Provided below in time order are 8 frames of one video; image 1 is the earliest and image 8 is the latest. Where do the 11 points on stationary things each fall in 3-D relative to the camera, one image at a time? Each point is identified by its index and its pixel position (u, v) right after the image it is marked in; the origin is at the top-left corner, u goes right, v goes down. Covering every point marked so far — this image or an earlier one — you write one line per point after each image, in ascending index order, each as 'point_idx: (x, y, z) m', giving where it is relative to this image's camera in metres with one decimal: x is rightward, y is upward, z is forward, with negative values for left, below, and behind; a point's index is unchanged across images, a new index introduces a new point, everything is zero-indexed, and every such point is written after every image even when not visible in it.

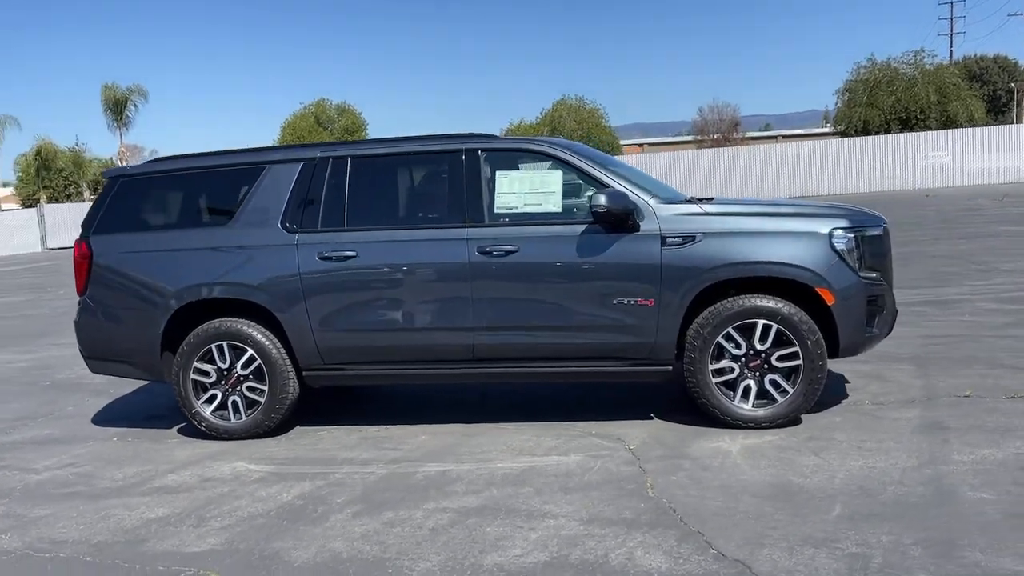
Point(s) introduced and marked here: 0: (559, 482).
0: (+0.3, -1.2, +5.3) m
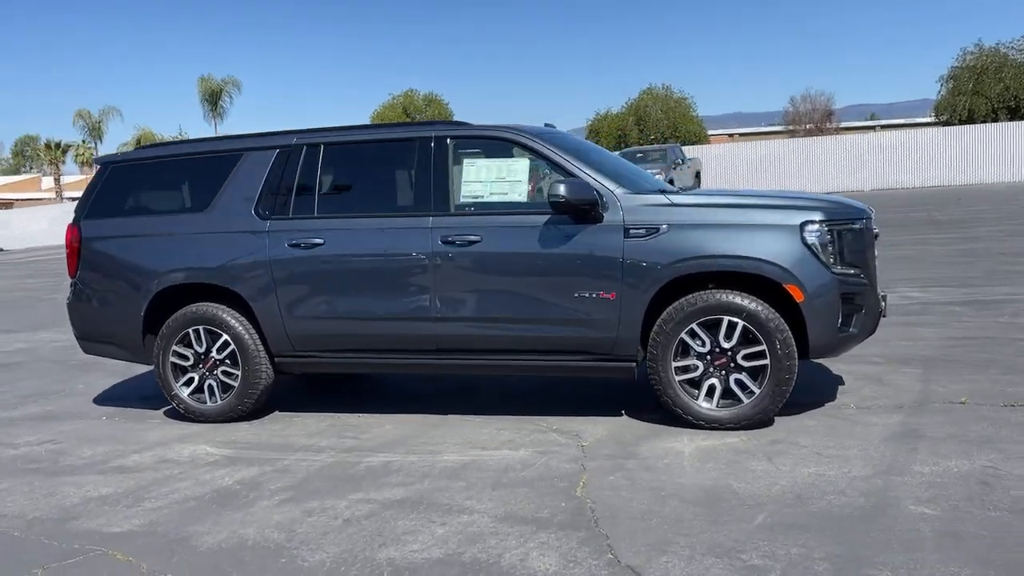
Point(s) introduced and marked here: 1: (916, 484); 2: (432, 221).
0: (-0.1, -1.1, +5.2) m
1: (+2.1, -1.0, +4.7) m
2: (-0.6, +0.5, +6.3) m
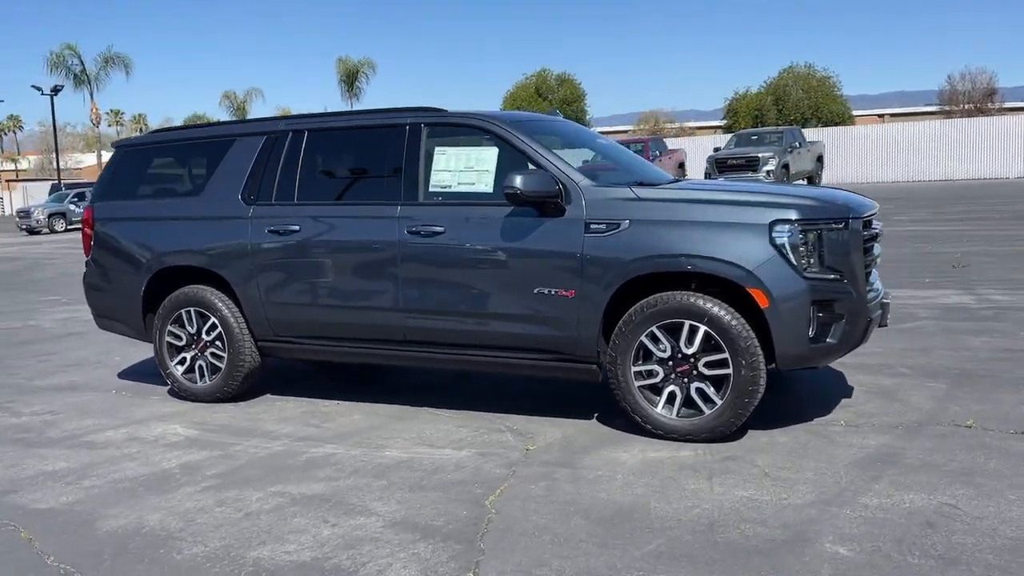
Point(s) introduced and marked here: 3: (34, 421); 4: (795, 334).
0: (-0.5, -1.1, +5.0) m
1: (+1.6, -1.1, +4.2) m
2: (-0.8, +0.5, +6.2) m
3: (-3.6, -1.0, +6.7) m
4: (+1.6, -0.3, +5.2) m
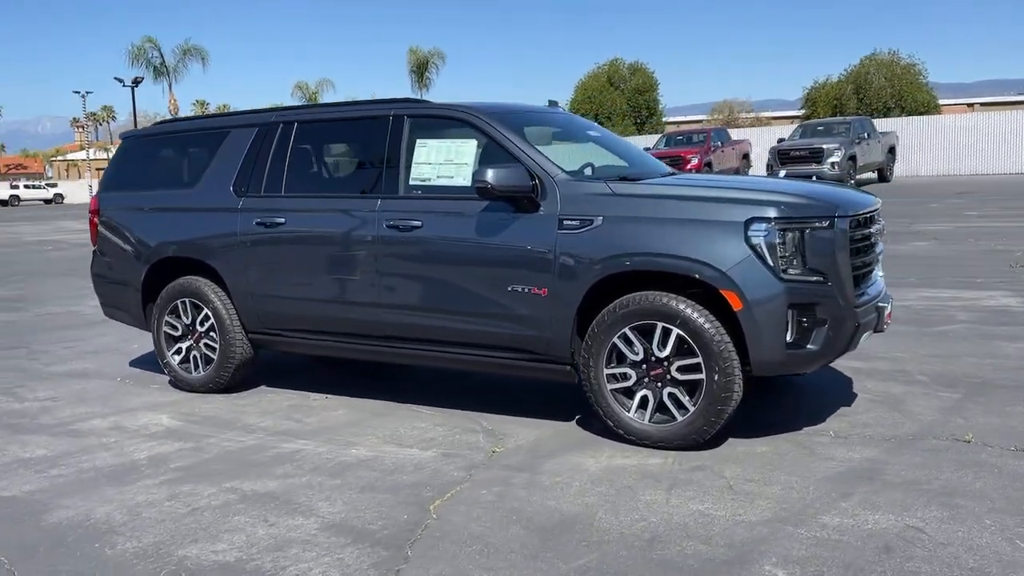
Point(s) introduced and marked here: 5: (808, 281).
0: (-0.8, -1.1, +4.9) m
1: (+1.3, -1.1, +3.9) m
2: (-0.9, +0.6, +6.1) m
3: (-3.7, -0.9, +6.8) m
4: (+1.4, -0.3, +4.9) m
5: (+1.6, 0.0, +4.9) m
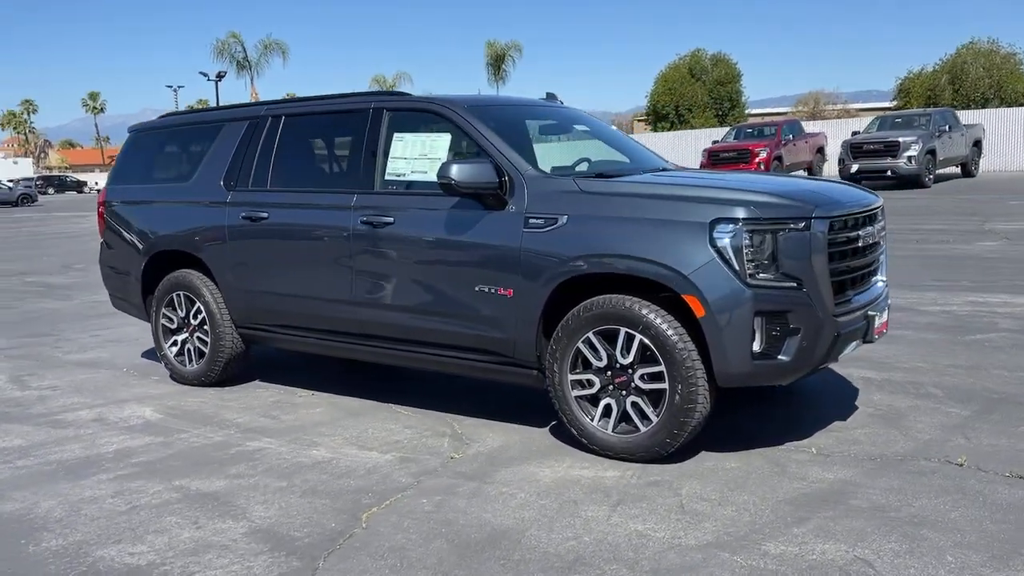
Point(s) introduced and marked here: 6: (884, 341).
0: (-1.1, -1.0, +4.8) m
1: (+0.9, -1.1, +3.6) m
2: (-1.0, +0.6, +5.9) m
3: (-3.8, -0.8, +7.0) m
4: (+1.2, -0.3, +4.6) m
5: (+1.4, 0.0, +4.6) m
6: (+3.3, -0.5, +7.8) m
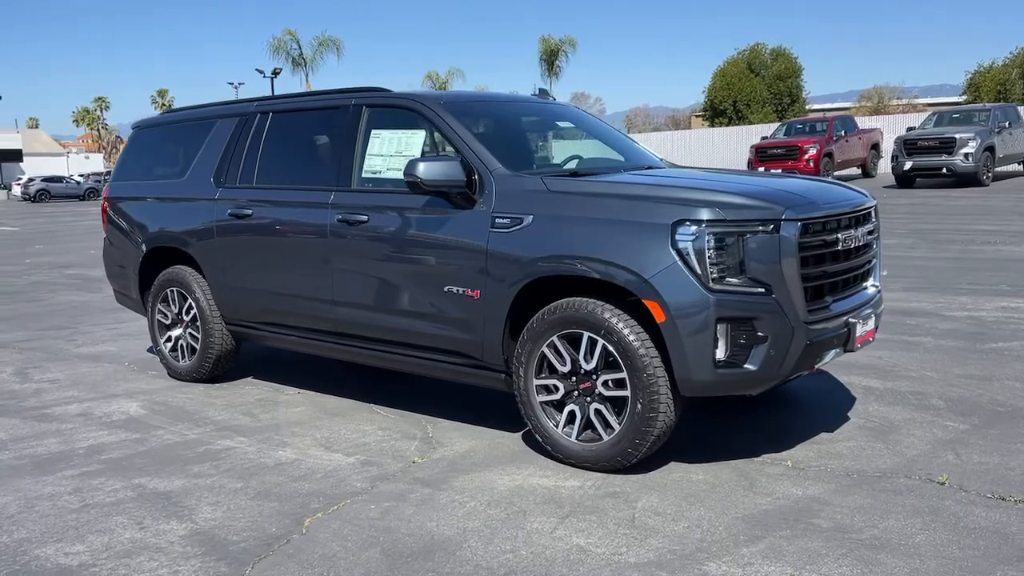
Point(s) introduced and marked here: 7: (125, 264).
0: (-1.3, -1.0, +4.8) m
1: (+0.6, -1.2, +3.5) m
2: (-1.2, +0.6, +5.9) m
3: (-3.8, -0.8, +7.1) m
4: (+0.9, -0.3, +4.4) m
5: (+1.1, 0.0, +4.4) m
6: (+3.2, -0.5, +7.5) m
7: (-3.3, +0.2, +7.5) m
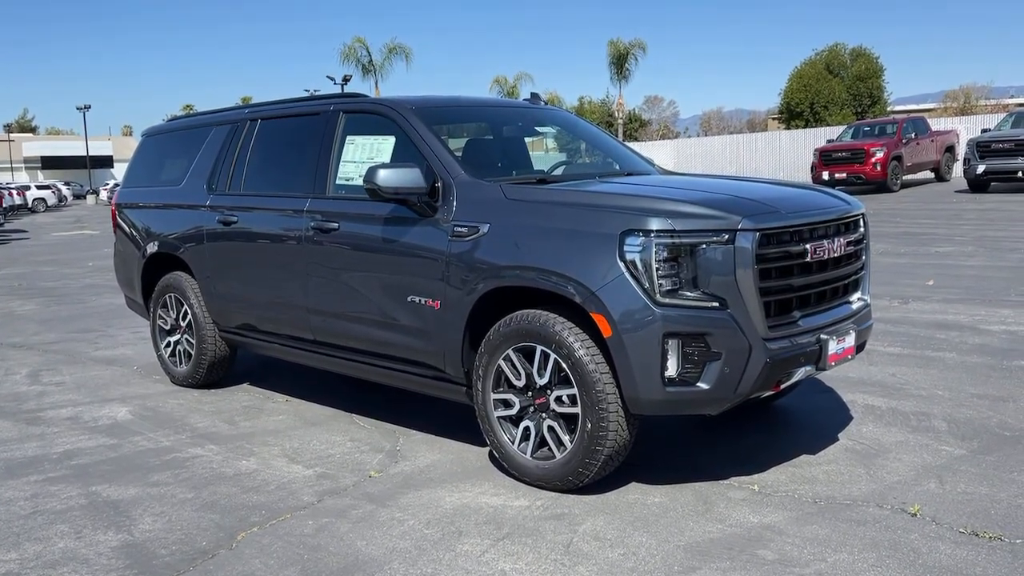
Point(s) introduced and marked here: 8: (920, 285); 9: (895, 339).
0: (-1.5, -1.1, +4.7) m
1: (+0.2, -1.2, +3.3) m
2: (-1.3, +0.5, +5.8) m
3: (-3.9, -0.8, +7.2) m
4: (+0.6, -0.4, +4.1) m
5: (+0.9, -0.1, +4.1) m
6: (+3.2, -0.6, +7.0) m
7: (-3.3, +0.2, +7.6) m
8: (+5.1, 0.0, +11.2) m
9: (+3.4, -0.5, +7.9) m
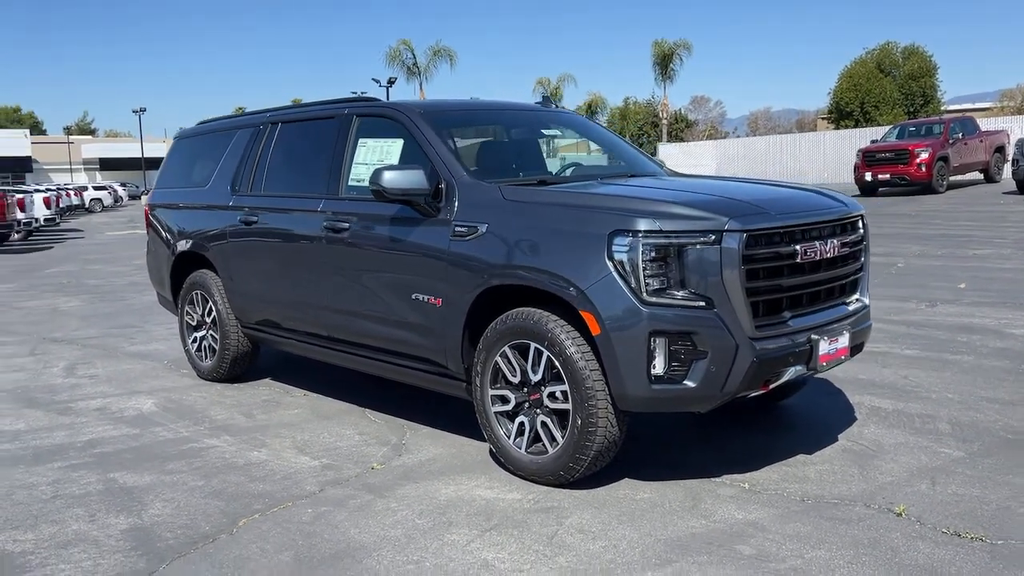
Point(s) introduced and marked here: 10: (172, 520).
0: (-1.5, -1.1, +4.9) m
1: (+0.1, -1.2, +3.4) m
2: (-1.3, +0.6, +6.0) m
3: (-3.8, -0.8, +7.6) m
4: (+0.6, -0.4, +4.2) m
5: (+0.8, -0.1, +4.2) m
6: (+3.3, -0.6, +7.0) m
7: (-3.1, +0.2, +7.9) m
8: (+5.4, 0.0, +11.0) m
9: (+3.5, -0.5, +7.9) m
10: (-1.7, -1.1, +4.4) m
